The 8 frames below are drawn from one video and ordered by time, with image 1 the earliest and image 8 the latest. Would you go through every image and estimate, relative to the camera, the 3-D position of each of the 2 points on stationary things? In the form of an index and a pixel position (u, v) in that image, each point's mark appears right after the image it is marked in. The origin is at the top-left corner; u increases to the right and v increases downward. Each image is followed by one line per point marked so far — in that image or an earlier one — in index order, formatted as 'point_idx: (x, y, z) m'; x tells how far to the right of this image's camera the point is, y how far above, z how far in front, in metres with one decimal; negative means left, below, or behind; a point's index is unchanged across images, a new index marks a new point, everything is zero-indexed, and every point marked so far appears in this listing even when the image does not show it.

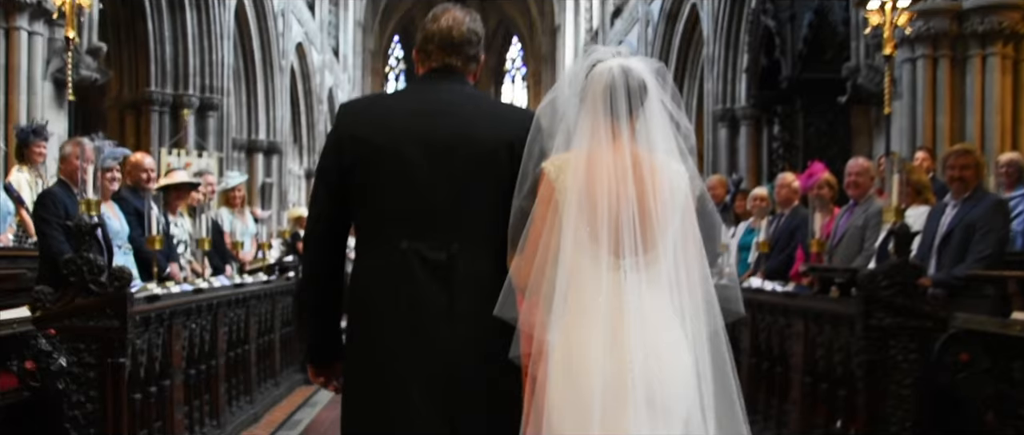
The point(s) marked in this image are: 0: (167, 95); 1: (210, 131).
0: (-6.9, +2.5, +15.6) m
1: (-6.3, +1.9, +16.3) m
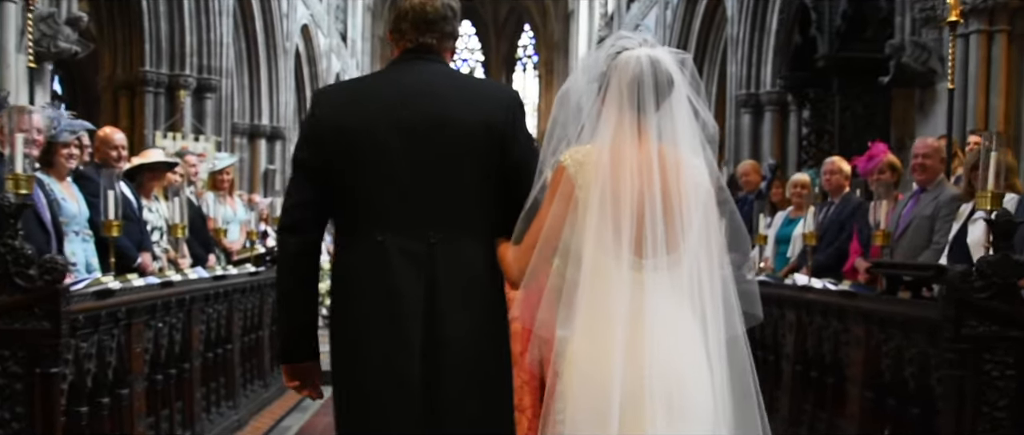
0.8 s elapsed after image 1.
0: (-6.7, +2.8, +14.8) m
1: (-6.1, +2.1, +15.5) m
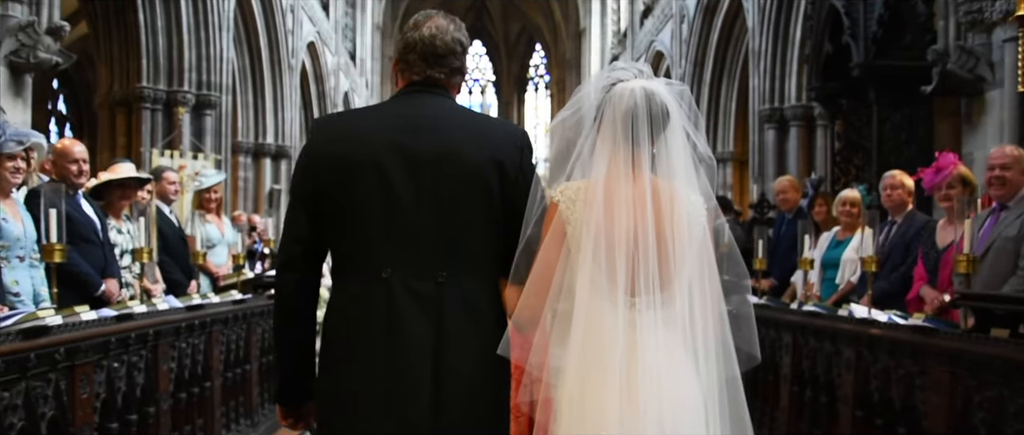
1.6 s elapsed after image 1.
0: (-6.5, +2.4, +14.2) m
1: (-5.9, +1.7, +14.8) m
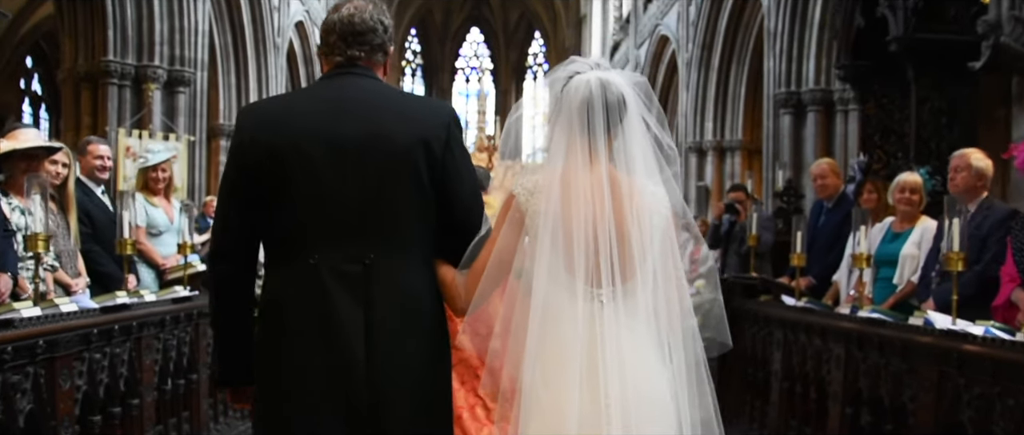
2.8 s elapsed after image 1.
0: (-6.6, +2.6, +14.0) m
1: (-6.0, +2.0, +14.7) m
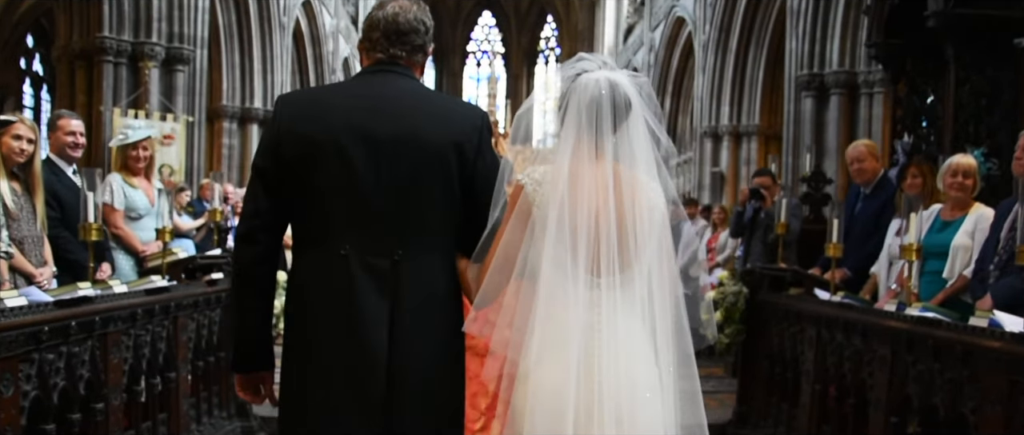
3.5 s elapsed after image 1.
0: (-6.4, +2.9, +13.5) m
1: (-5.8, +2.2, +14.2) m
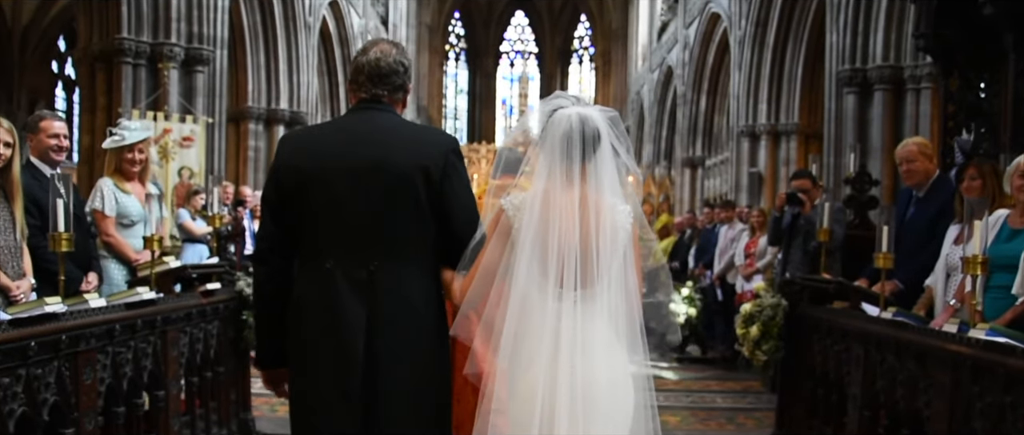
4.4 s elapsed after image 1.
0: (-6.0, +2.8, +13.3) m
1: (-5.3, +2.2, +14.0) m
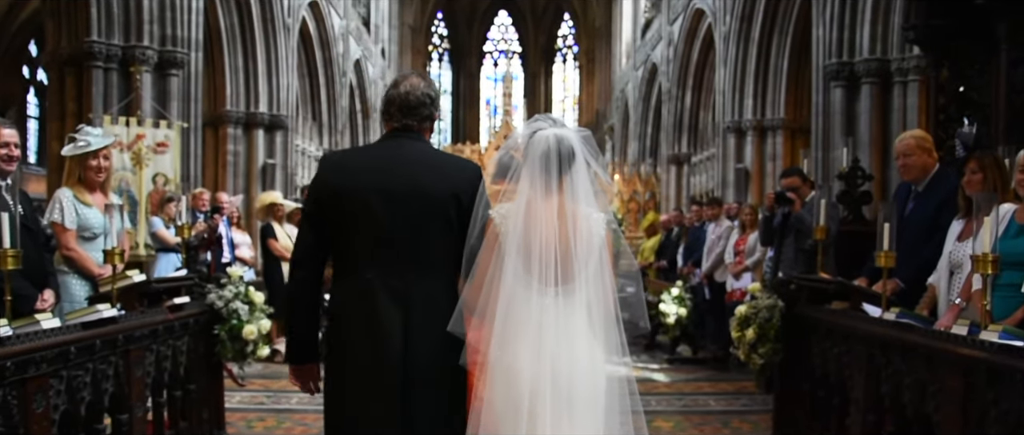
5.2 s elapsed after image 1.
0: (-6.3, +2.7, +12.9) m
1: (-5.6, +2.0, +13.6) m
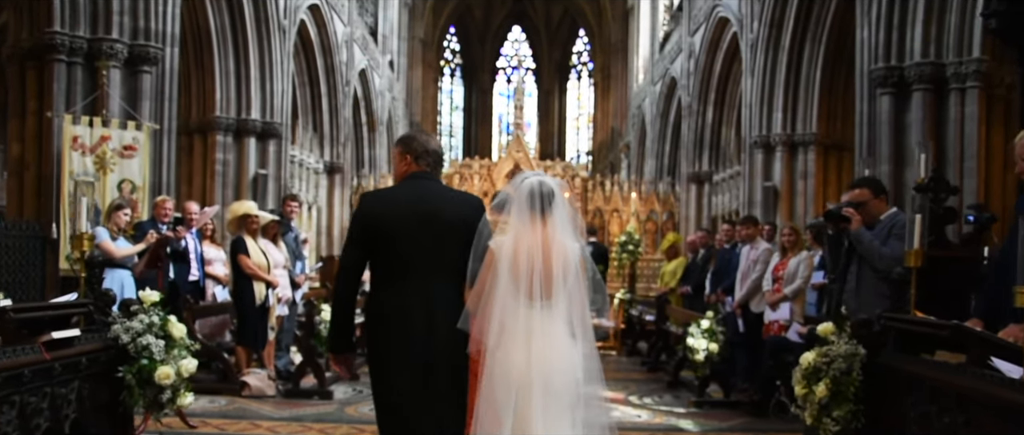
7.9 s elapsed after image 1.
0: (-6.1, +2.5, +11.6) m
1: (-5.5, +1.9, +12.3) m
